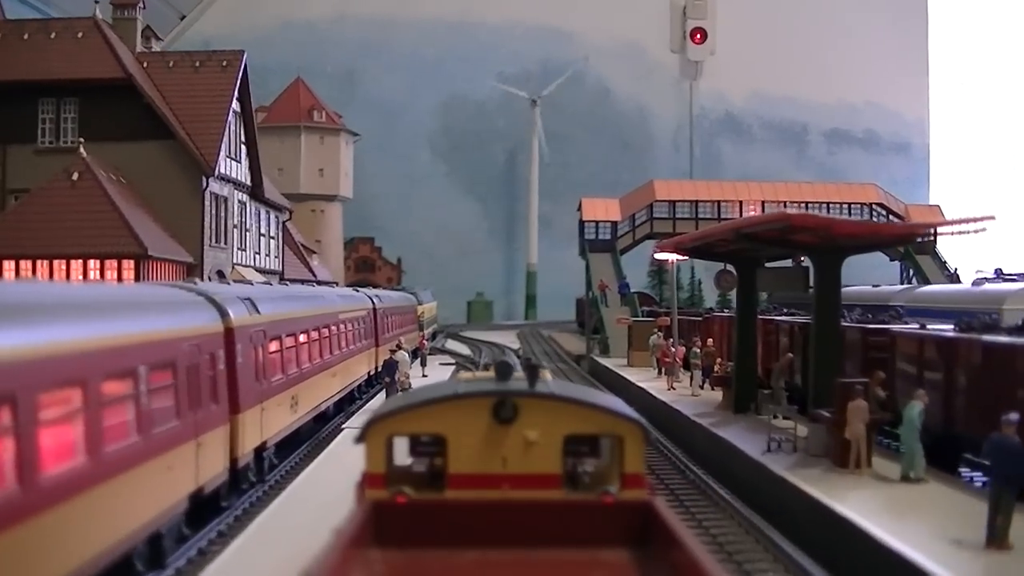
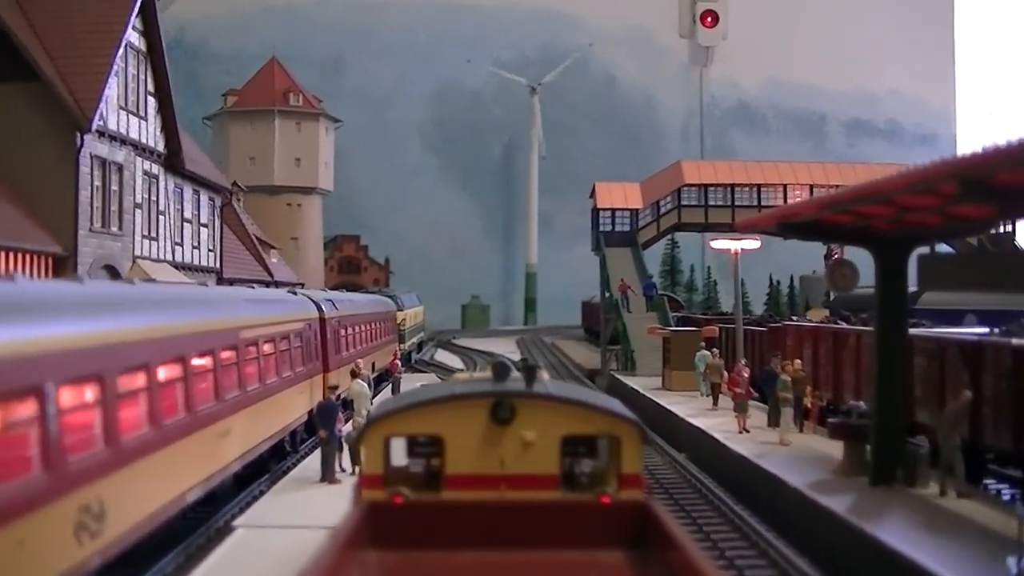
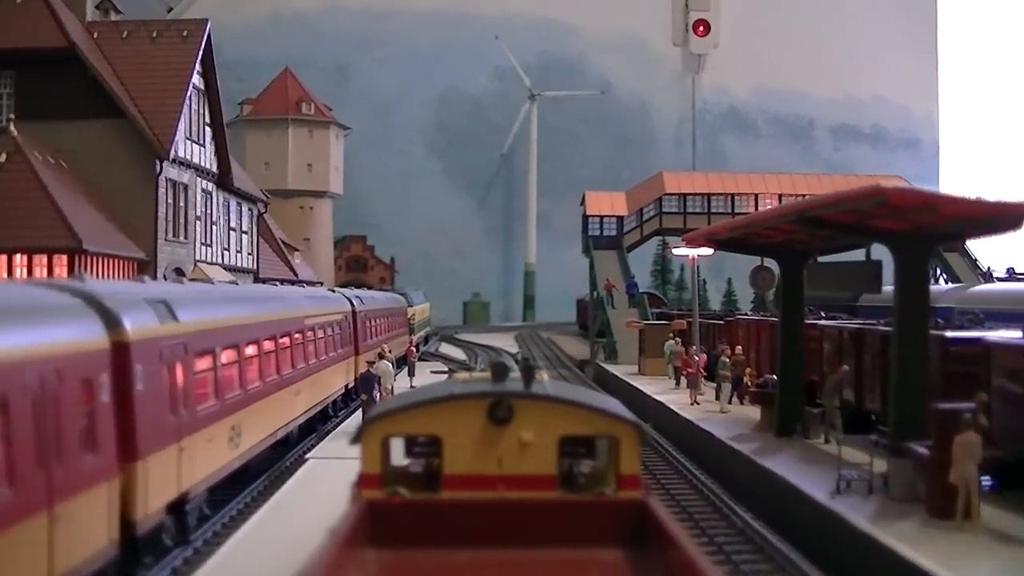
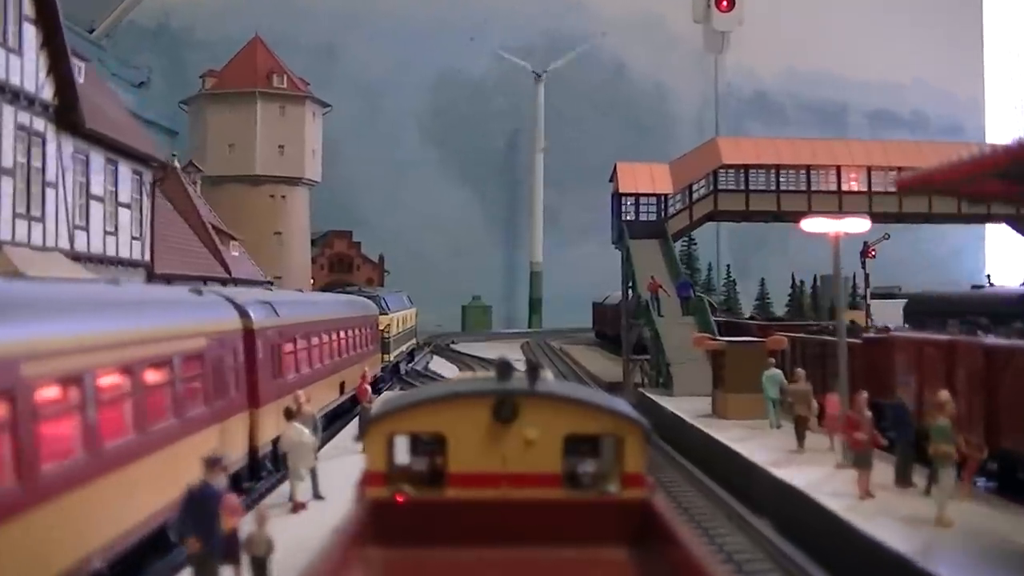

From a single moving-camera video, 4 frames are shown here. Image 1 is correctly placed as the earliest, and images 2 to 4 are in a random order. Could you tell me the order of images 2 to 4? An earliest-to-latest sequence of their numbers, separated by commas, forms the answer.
3, 2, 4
